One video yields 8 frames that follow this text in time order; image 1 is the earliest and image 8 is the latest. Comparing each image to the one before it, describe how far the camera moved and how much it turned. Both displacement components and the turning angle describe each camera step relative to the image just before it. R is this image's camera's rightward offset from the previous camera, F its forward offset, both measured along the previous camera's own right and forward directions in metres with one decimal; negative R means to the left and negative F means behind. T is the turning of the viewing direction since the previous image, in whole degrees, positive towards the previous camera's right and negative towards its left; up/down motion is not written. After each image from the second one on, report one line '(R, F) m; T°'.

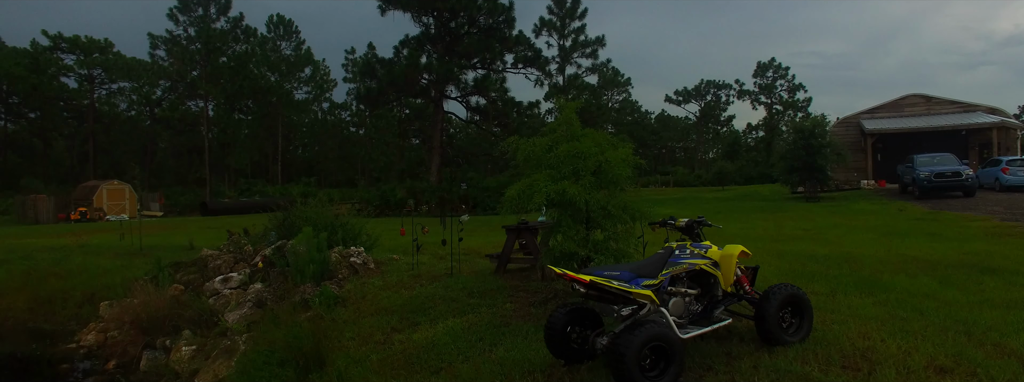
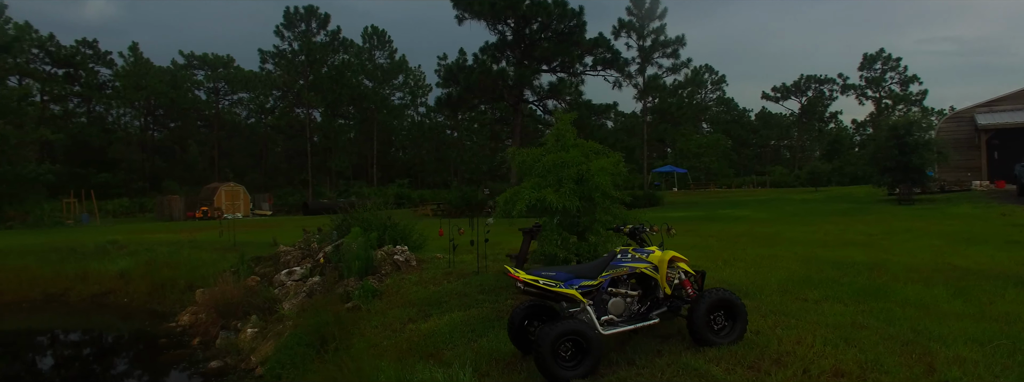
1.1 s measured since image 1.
(+1.4, -0.6) m; -10°
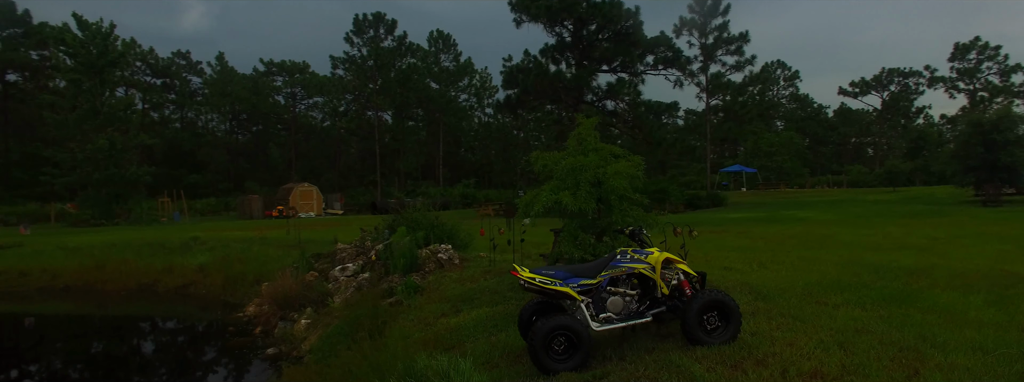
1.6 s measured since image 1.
(+0.7, -0.3) m; -7°
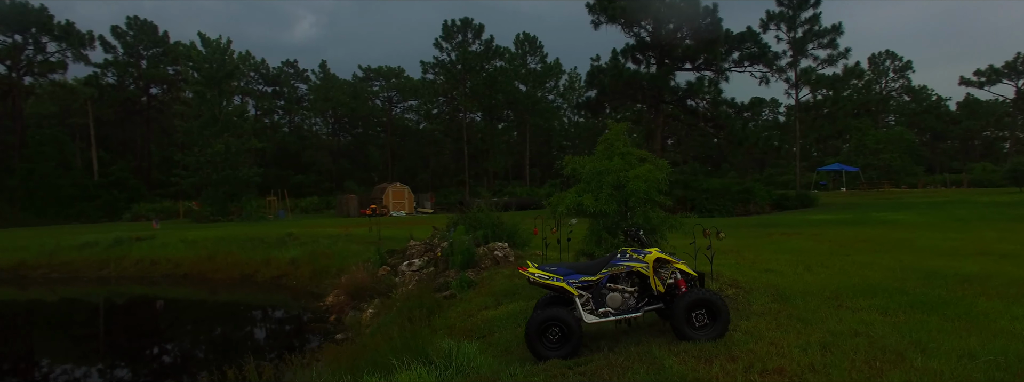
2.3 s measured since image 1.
(+1.0, -0.5) m; -9°
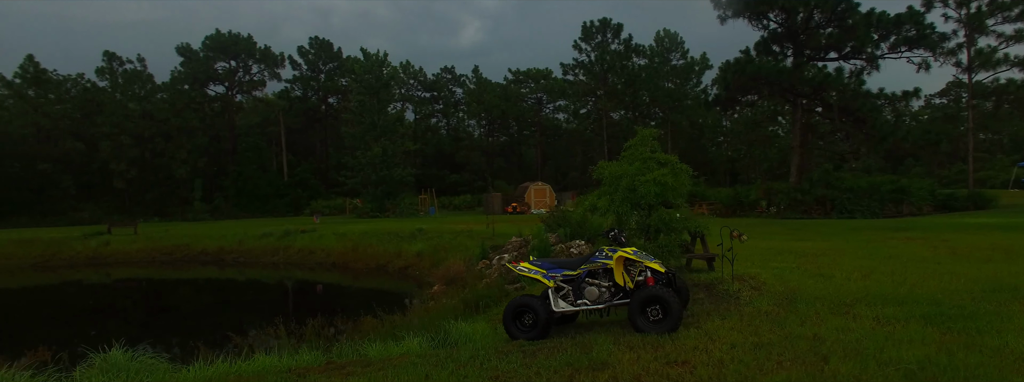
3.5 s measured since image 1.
(+2.1, -0.7) m; -15°
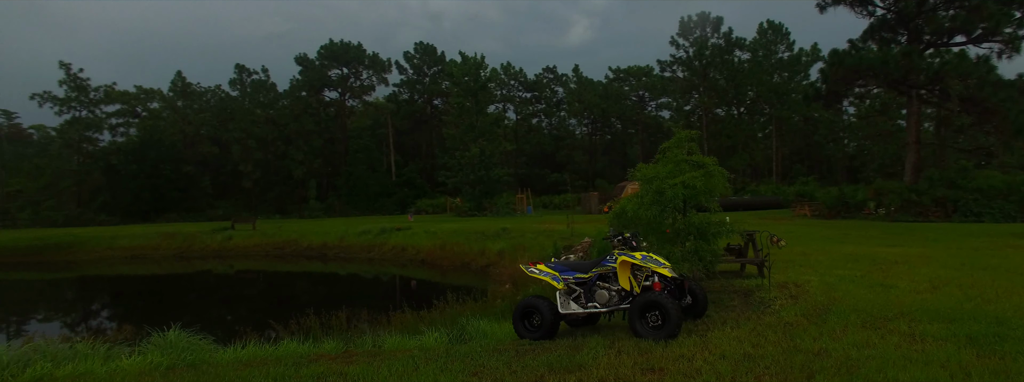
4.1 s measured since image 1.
(+1.2, -0.1) m; -10°
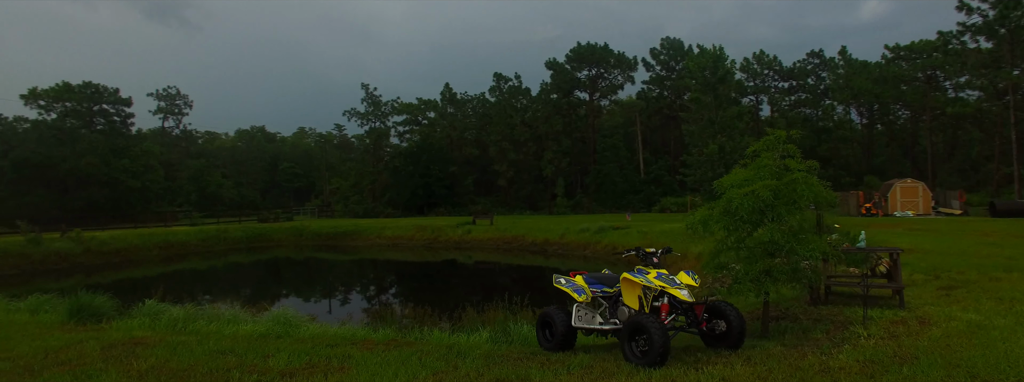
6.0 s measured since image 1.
(+2.9, +0.6) m; -26°
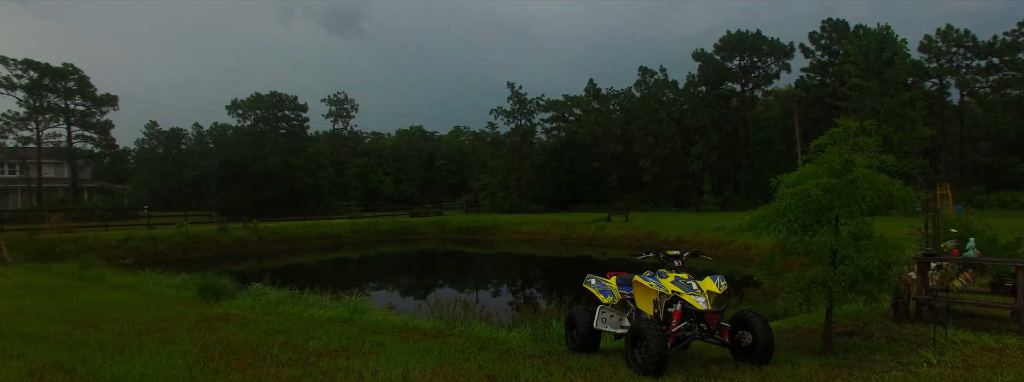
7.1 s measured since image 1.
(+1.5, +0.2) m; -15°
